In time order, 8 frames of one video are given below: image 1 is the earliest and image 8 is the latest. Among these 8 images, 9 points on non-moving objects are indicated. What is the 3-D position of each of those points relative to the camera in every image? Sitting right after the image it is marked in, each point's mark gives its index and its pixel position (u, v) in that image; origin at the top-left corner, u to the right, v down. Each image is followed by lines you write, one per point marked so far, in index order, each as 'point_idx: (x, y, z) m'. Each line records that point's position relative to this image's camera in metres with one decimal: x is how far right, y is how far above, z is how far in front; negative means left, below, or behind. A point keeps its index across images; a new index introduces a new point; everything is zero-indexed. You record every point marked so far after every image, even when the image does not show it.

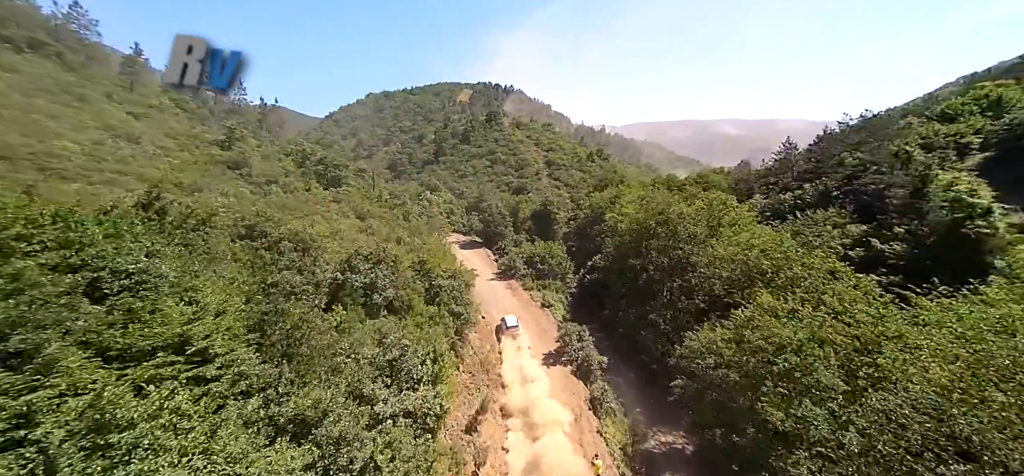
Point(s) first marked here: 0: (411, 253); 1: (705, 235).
0: (-5.8, -1.2, +18.1) m
1: (+11.3, +0.2, +18.5) m
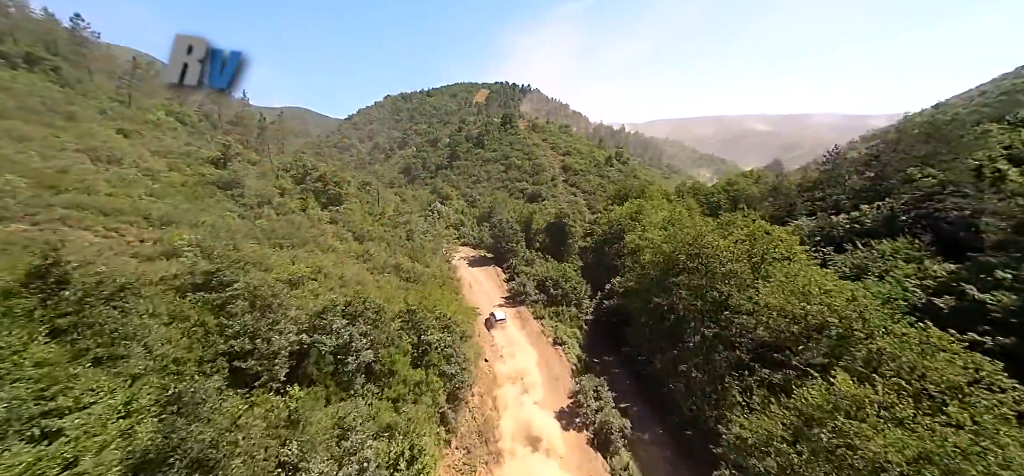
0: (-5.4, -2.9, +16.1) m
1: (+11.7, -1.7, +15.6) m
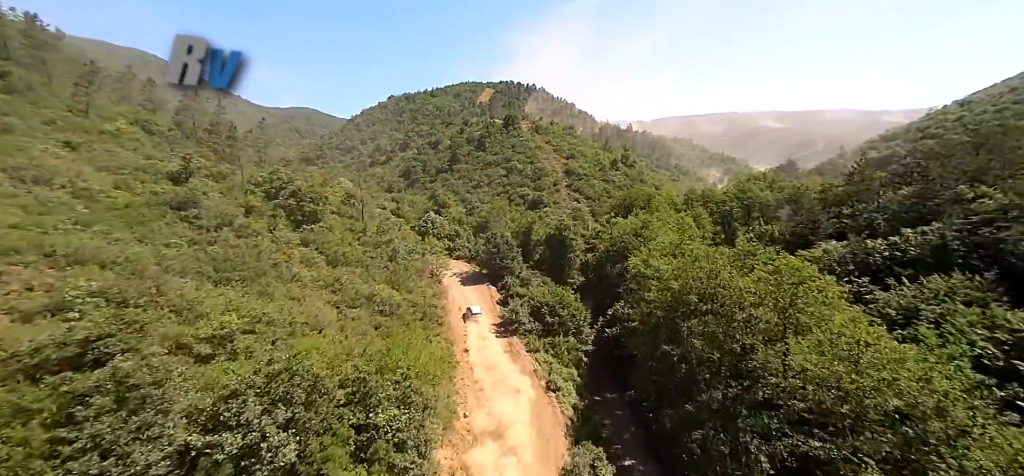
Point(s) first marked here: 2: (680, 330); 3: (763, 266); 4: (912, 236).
0: (-6.2, -4.5, +13.8) m
1: (+10.9, -3.4, +12.9) m
2: (+8.4, -4.5, +15.7) m
3: (+13.0, -1.6, +16.4) m
4: (+23.7, +0.2, +18.6) m
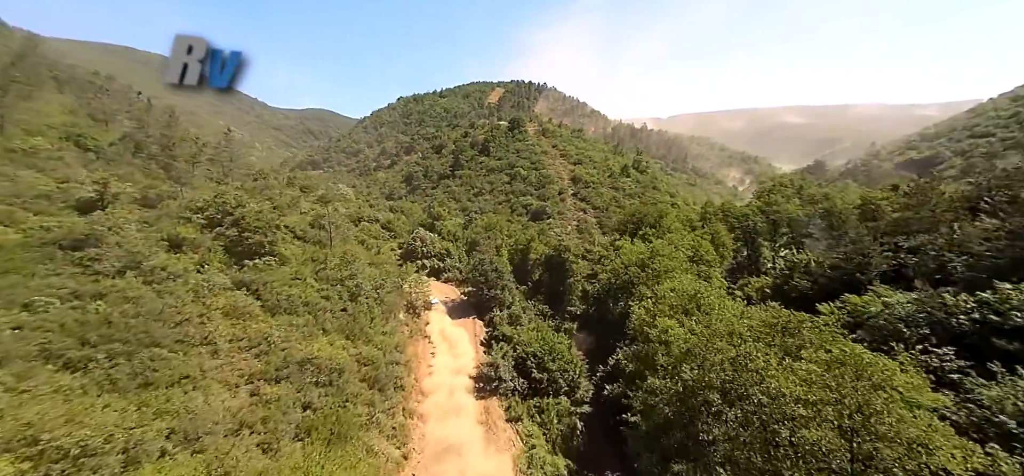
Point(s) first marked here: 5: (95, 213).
0: (-7.9, -6.8, +10.0) m
1: (+9.2, -5.9, +8.6) m
2: (+6.9, -7.0, +11.5) m
3: (+11.5, -4.2, +12.0) m
4: (+22.3, -2.5, +13.8) m
5: (-22.4, +1.3, +16.8) m
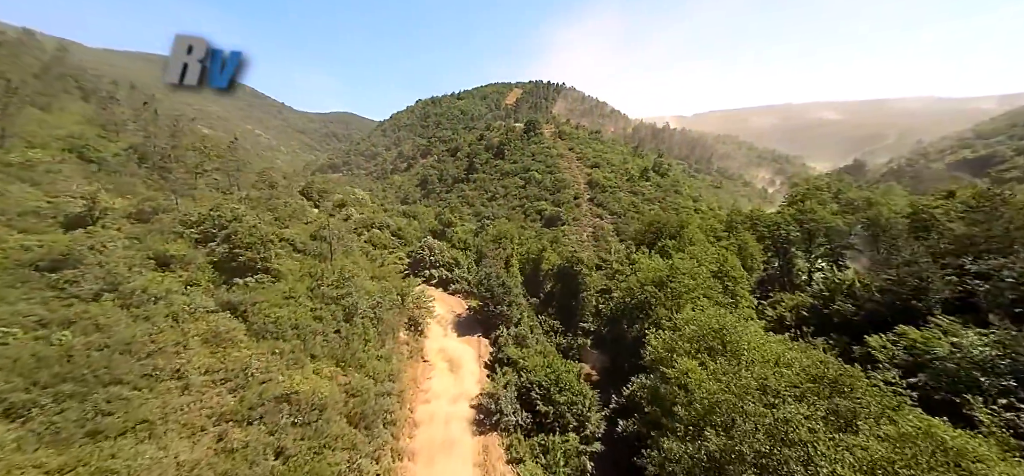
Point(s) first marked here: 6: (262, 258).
0: (-8.2, -7.9, +8.7) m
1: (+8.7, -7.1, +6.3) m
2: (+6.5, -8.2, +9.3) m
3: (+11.2, -5.4, +9.6) m
4: (+22.1, -3.9, +10.8) m
5: (-22.3, +0.4, +16.2) m
6: (-15.8, -1.1, +19.8) m
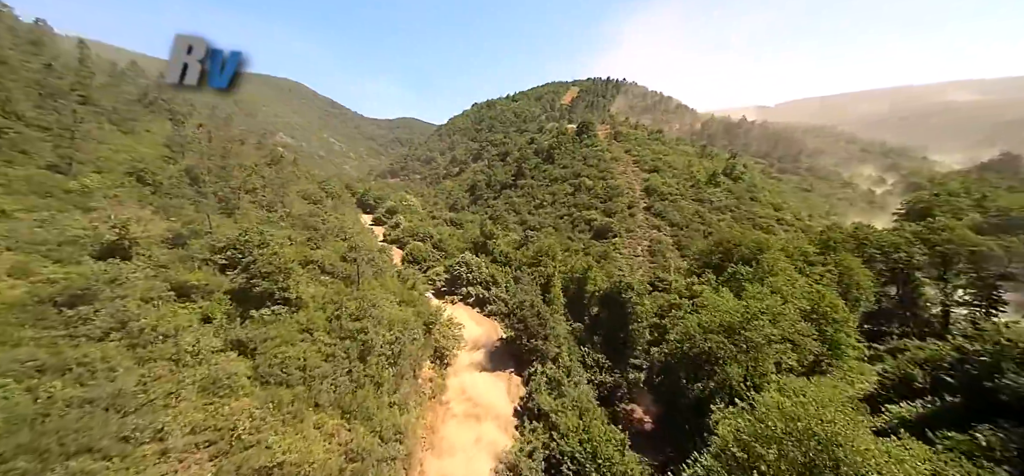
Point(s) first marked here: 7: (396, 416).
0: (-8.4, -9.7, +6.7) m
1: (+7.9, -9.4, +1.6) m
2: (+6.2, -10.4, +4.9) m
3: (+11.0, -7.8, +4.4) m
4: (+21.9, -6.5, +3.9) m
5: (-20.9, -1.1, +16.4) m
6: (-13.9, -2.8, +18.9) m
7: (-6.3, -9.2, +16.7) m
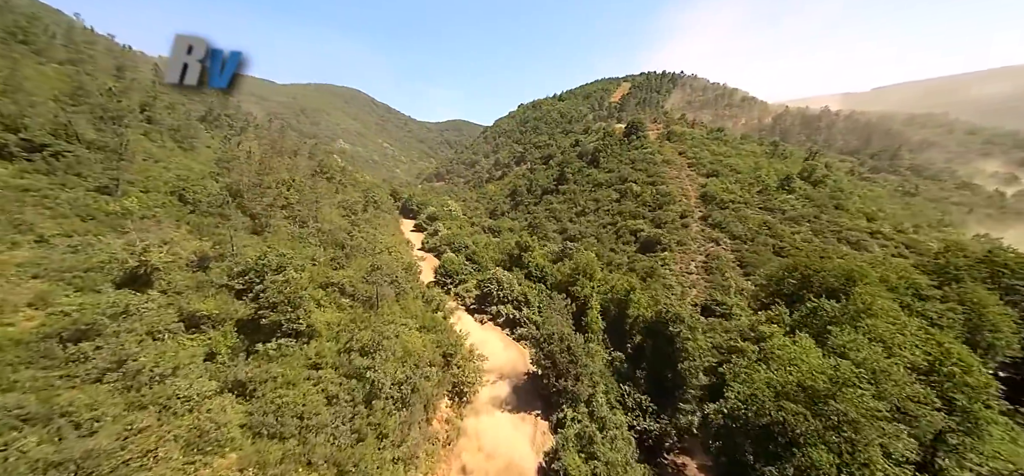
0: (-9.0, -11.4, +5.1) m
1: (+6.5, -11.4, -2.2) m
2: (+5.3, -12.4, +1.3) m
3: (+10.0, -9.9, +0.1) m
4: (+20.8, -8.8, -1.9) m
5: (-19.8, -2.5, +16.4) m
6: (-12.6, -4.4, +17.9) m
7: (-5.5, -10.9, +14.6) m
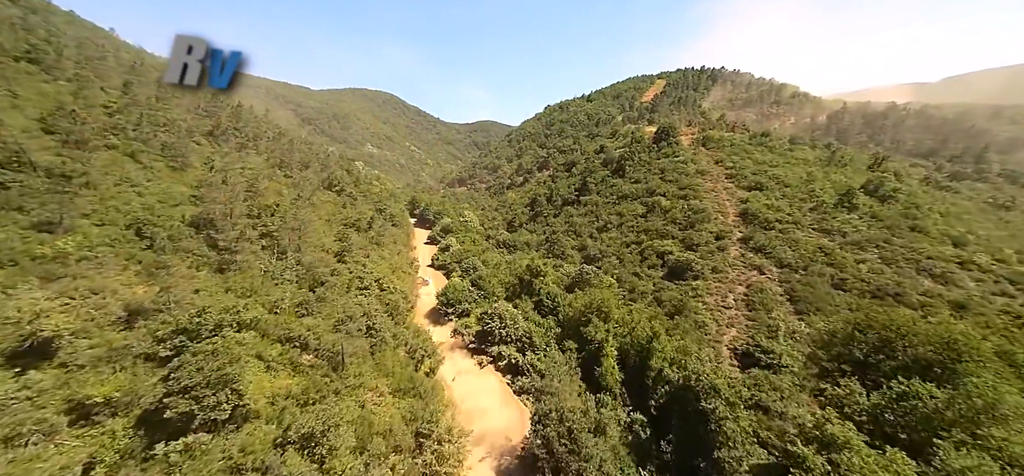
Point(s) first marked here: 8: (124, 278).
0: (-11.3, -14.4, +1.3) m
1: (+3.6, -14.7, -7.3) m
2: (+2.6, -15.7, -3.7) m
3: (+7.2, -13.2, -5.2) m
4: (+17.8, -12.4, -8.1) m
5: (-21.0, -5.3, +13.4) m
6: (-13.7, -7.3, +14.4) m
7: (-7.0, -14.0, +10.5) m
8: (-23.0, -2.5, +18.5) m
